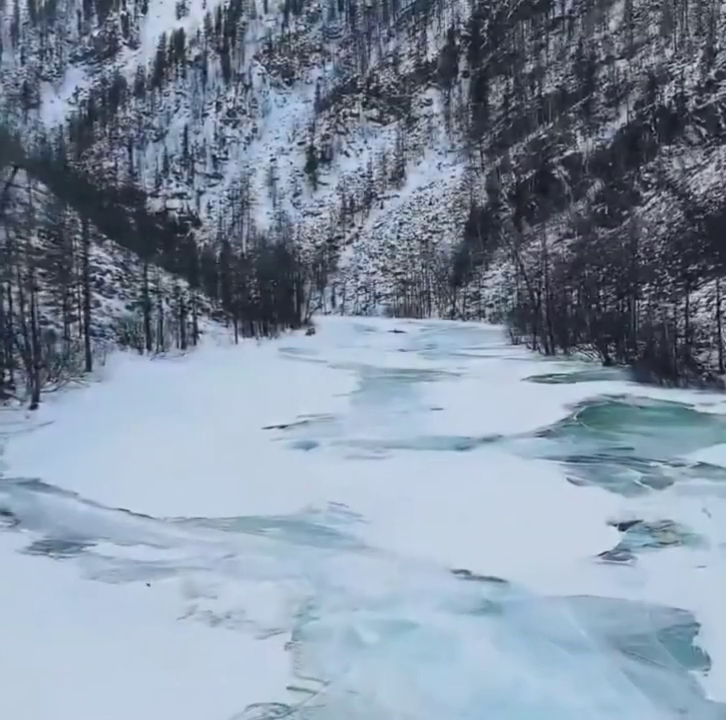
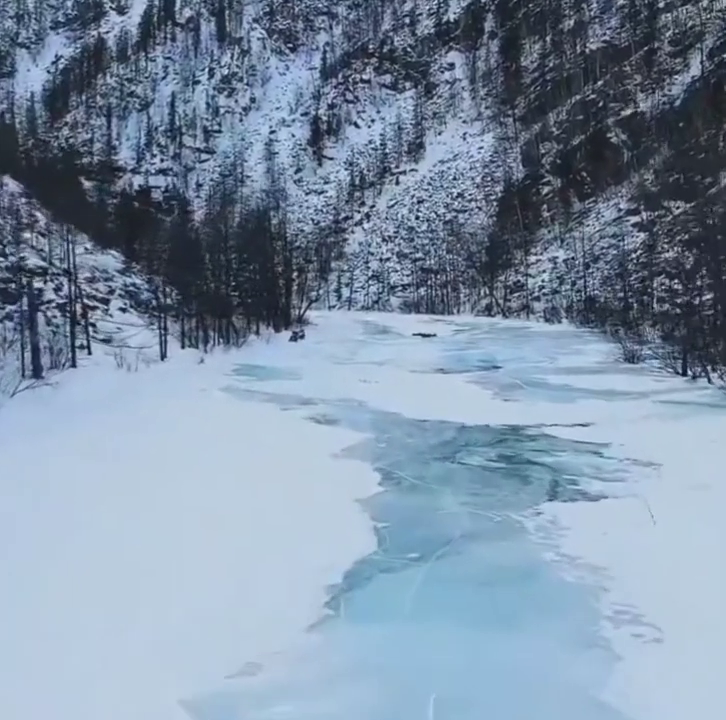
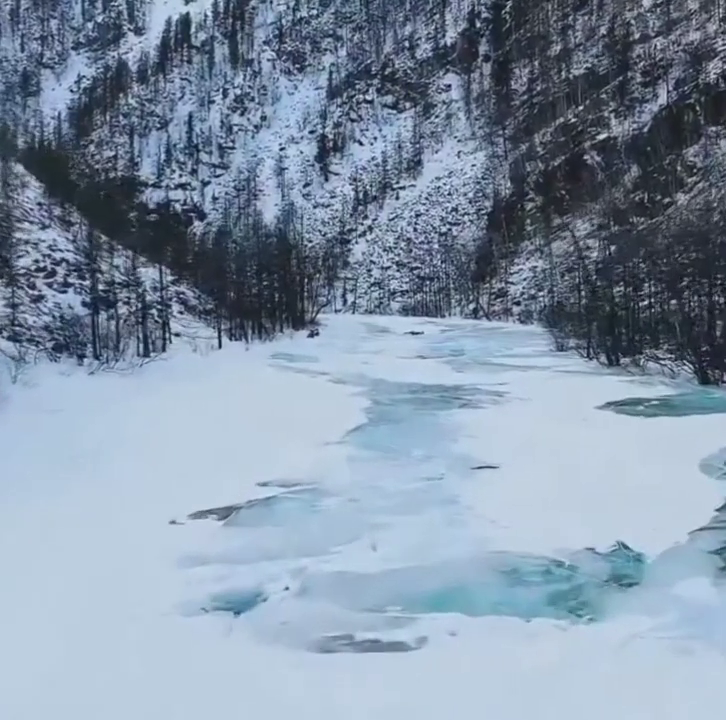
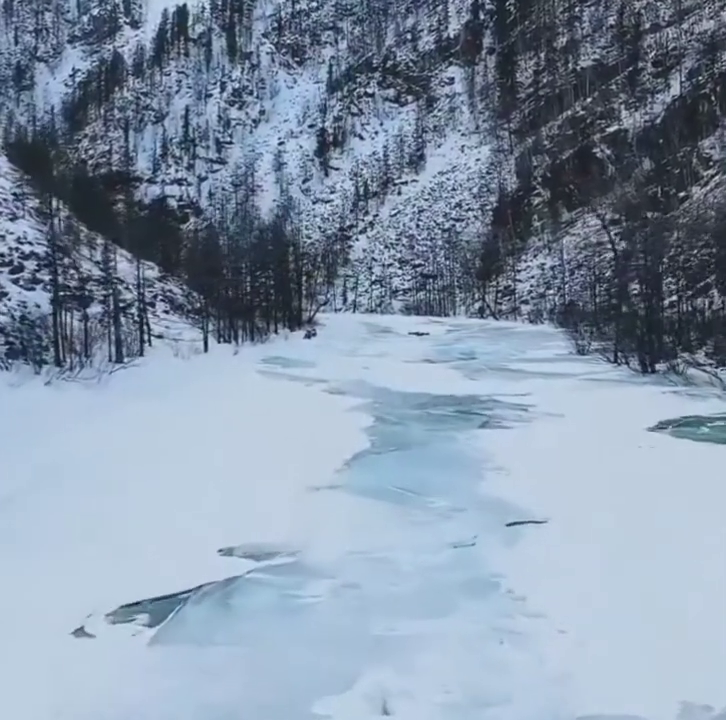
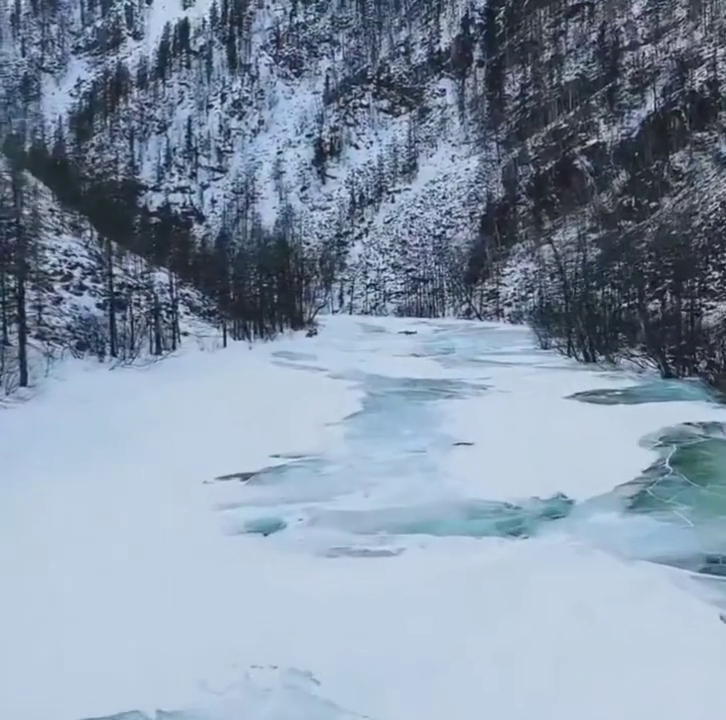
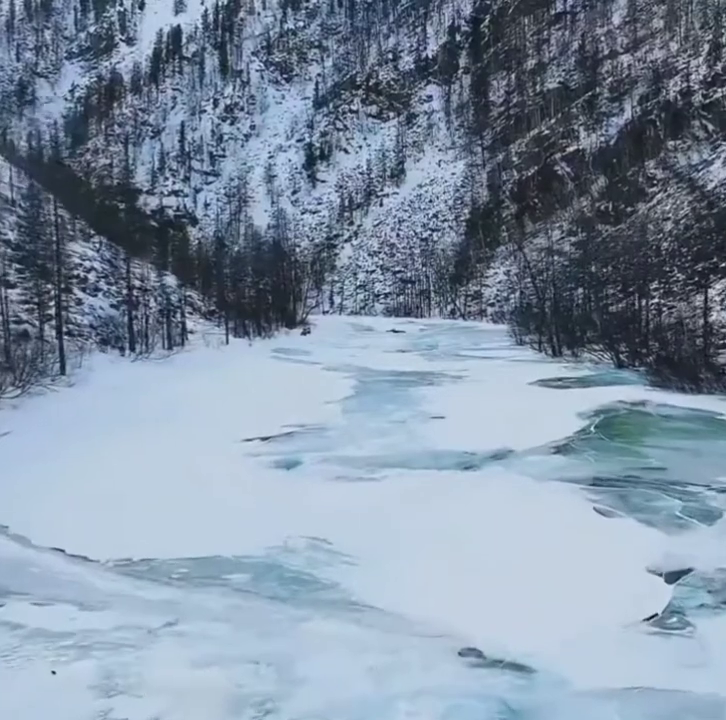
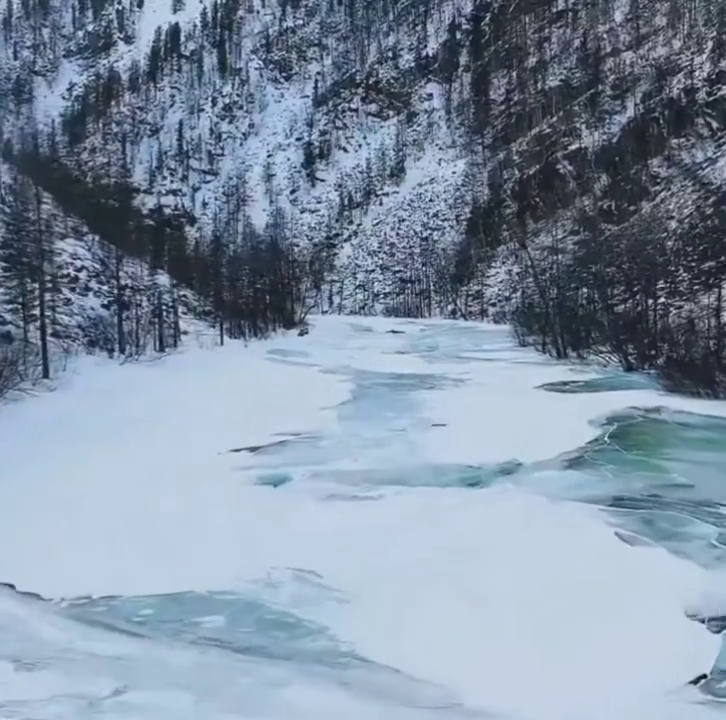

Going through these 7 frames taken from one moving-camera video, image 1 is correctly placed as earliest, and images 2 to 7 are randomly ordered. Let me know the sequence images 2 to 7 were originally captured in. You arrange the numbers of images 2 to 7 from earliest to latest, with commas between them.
6, 7, 5, 3, 4, 2
